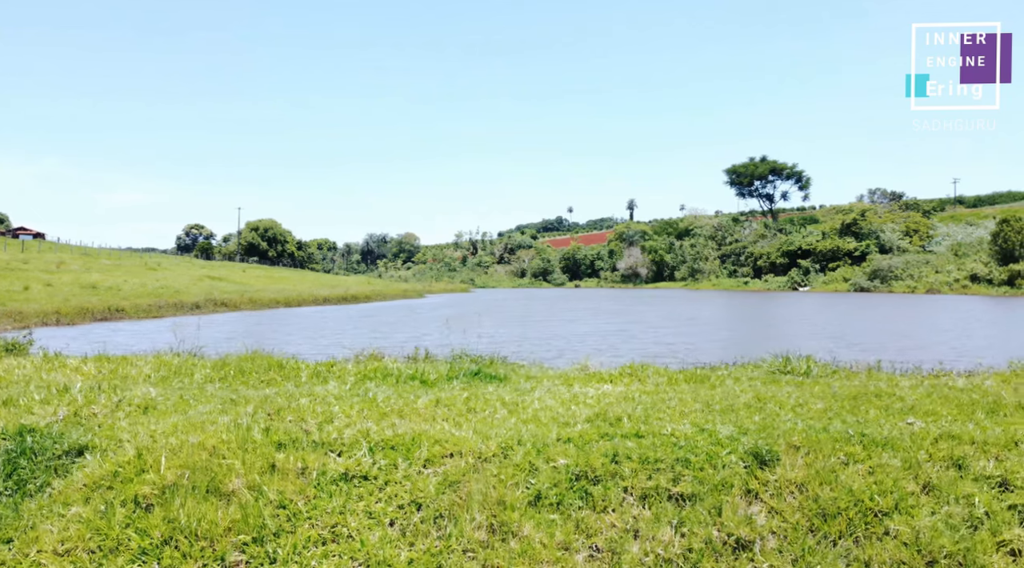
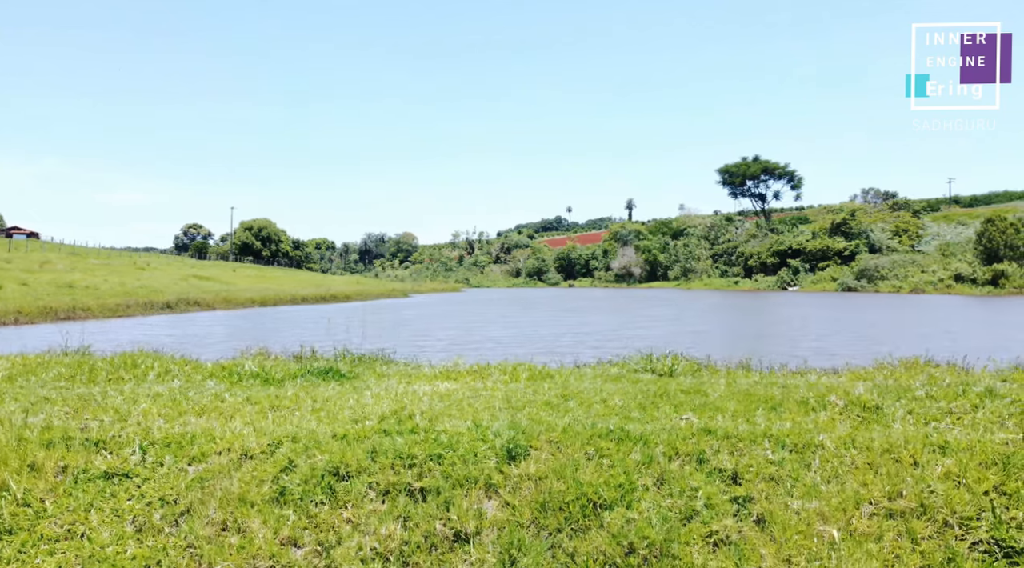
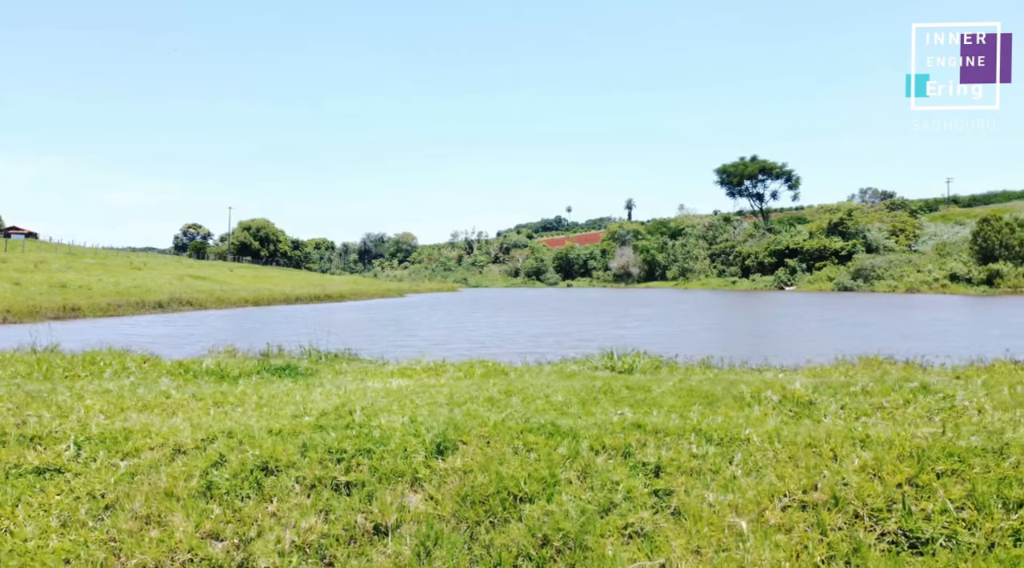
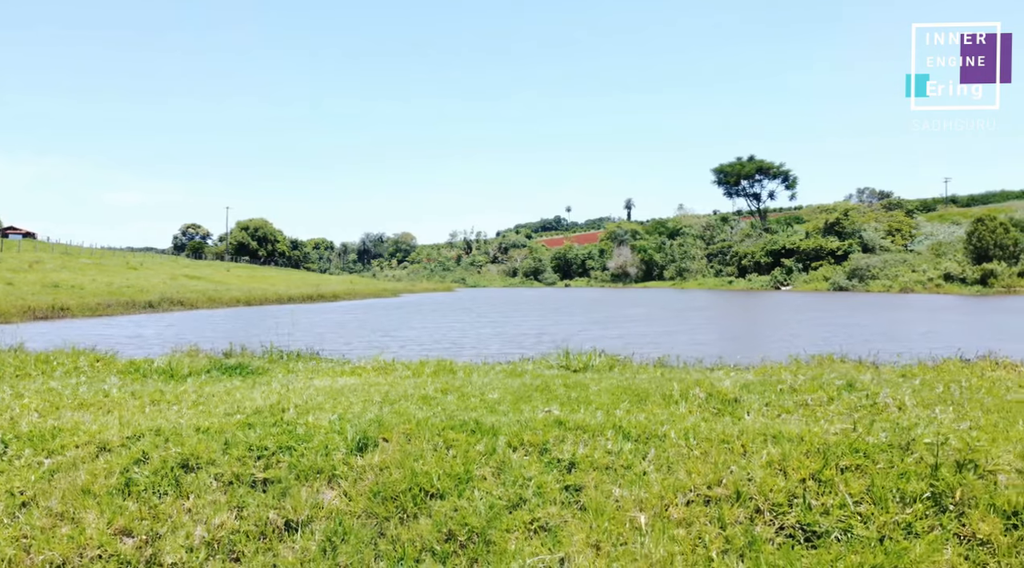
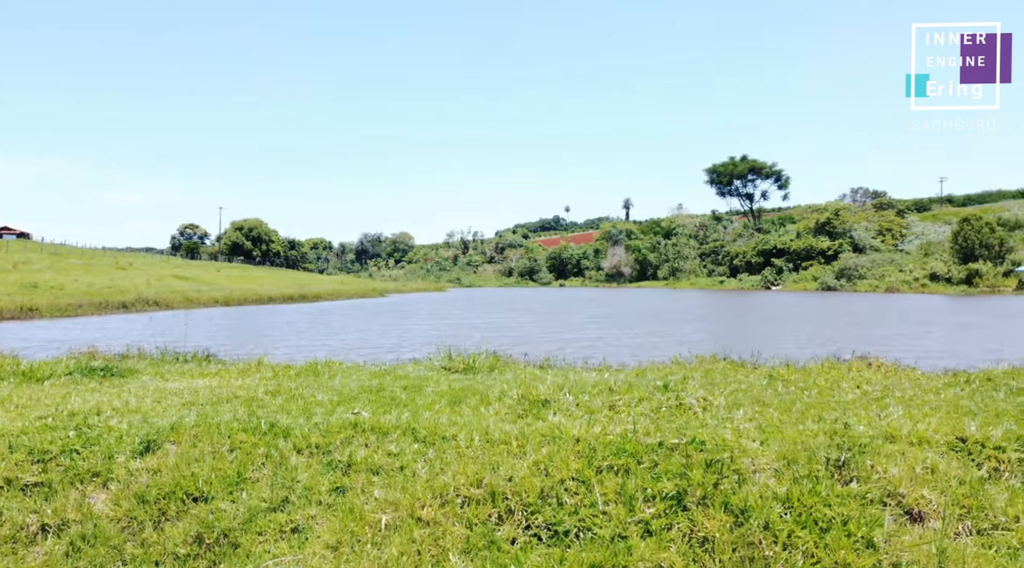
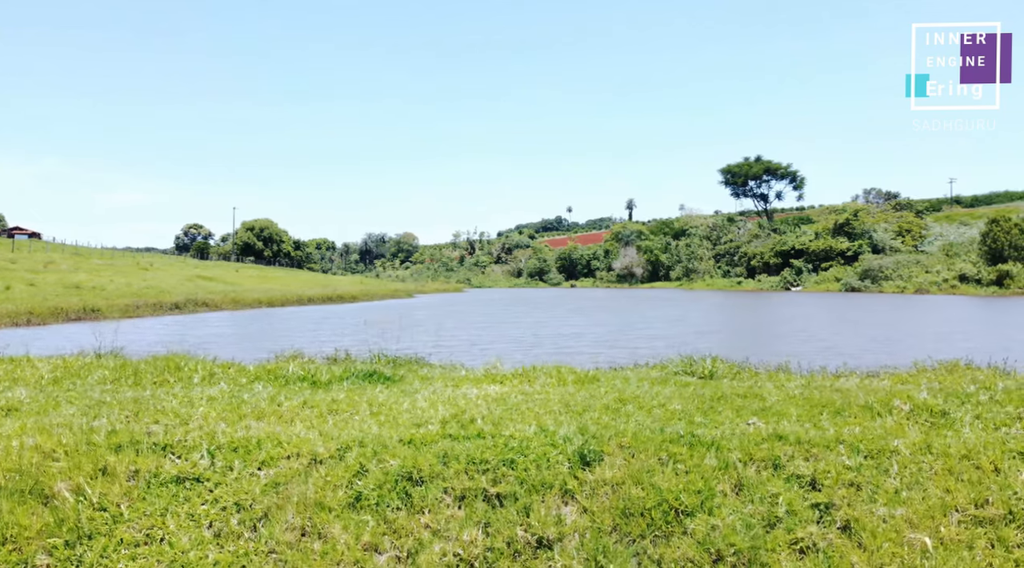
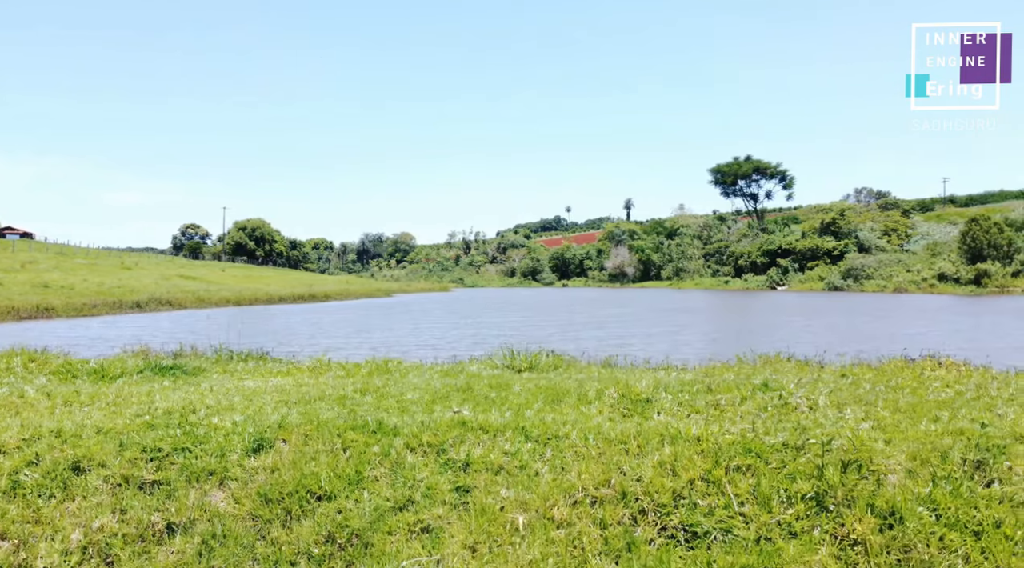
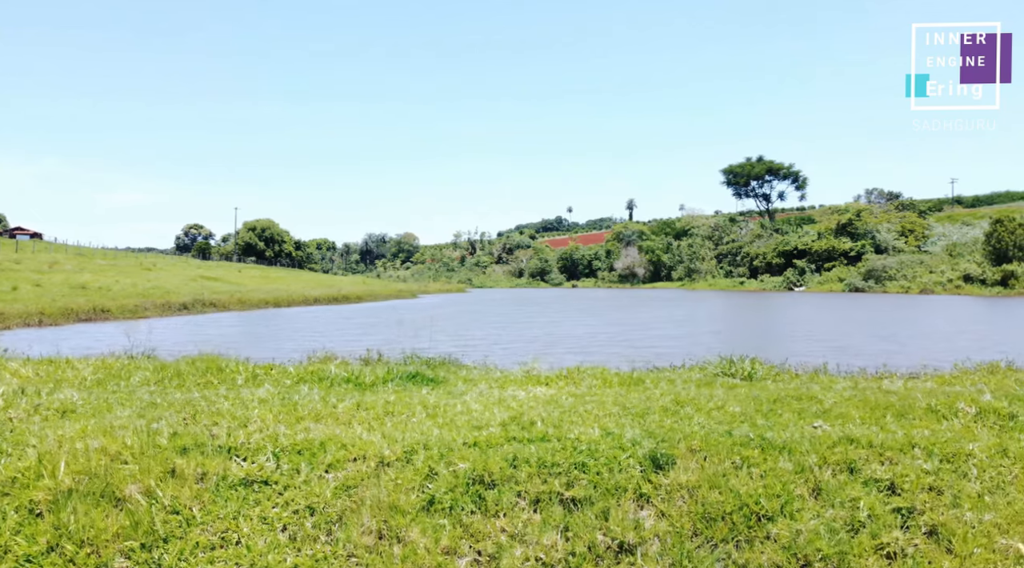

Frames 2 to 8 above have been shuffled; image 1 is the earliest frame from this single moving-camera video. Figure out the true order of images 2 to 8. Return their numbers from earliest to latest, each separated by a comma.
8, 6, 2, 3, 4, 7, 5
